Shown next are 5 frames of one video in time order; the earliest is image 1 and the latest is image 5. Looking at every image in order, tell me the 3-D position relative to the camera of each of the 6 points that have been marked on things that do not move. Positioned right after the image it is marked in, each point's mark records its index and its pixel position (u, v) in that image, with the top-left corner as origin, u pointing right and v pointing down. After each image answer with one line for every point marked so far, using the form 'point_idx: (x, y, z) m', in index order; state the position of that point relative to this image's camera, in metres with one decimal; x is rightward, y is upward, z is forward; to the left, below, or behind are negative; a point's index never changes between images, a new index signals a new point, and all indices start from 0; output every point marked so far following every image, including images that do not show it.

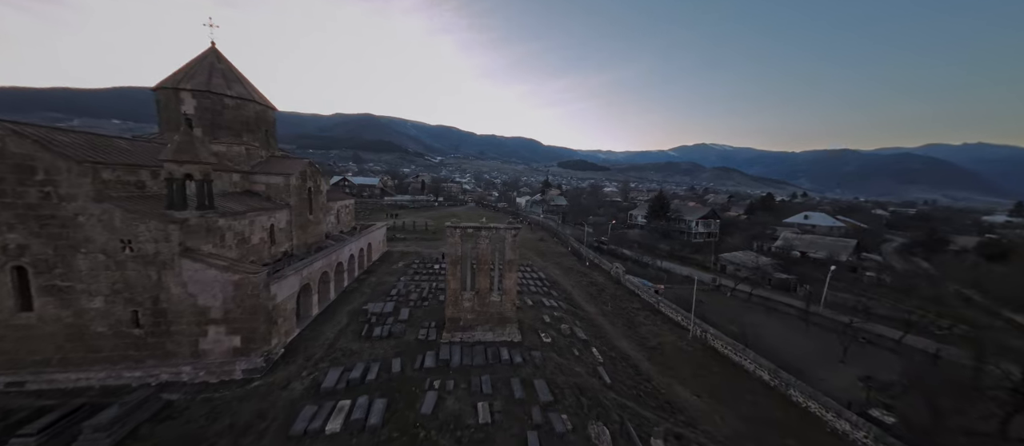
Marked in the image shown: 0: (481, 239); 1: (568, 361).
0: (-1.7, -0.9, +16.6) m
1: (+3.0, -7.4, +15.9) m
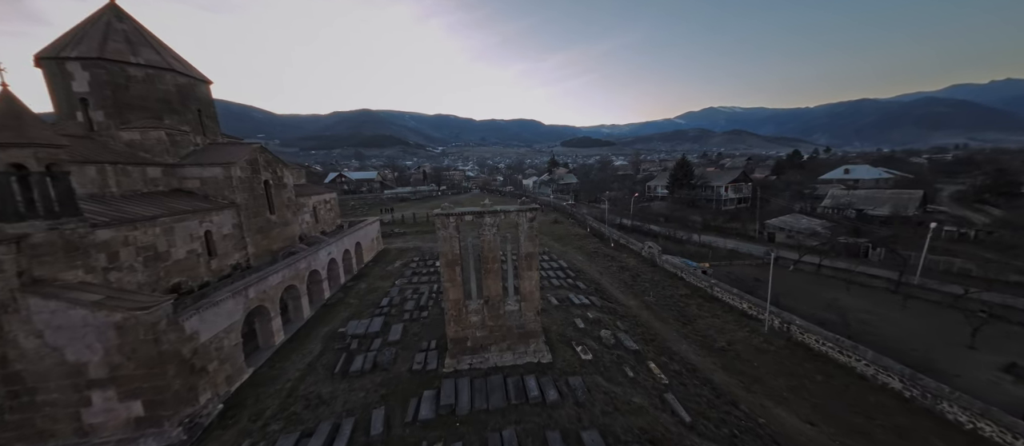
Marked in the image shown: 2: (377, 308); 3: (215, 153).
0: (-1.1, -0.1, +11.8) m
1: (+4.2, -6.2, +11.3) m
2: (-7.6, -4.8, +16.8) m
3: (-16.0, +3.8, +16.0) m
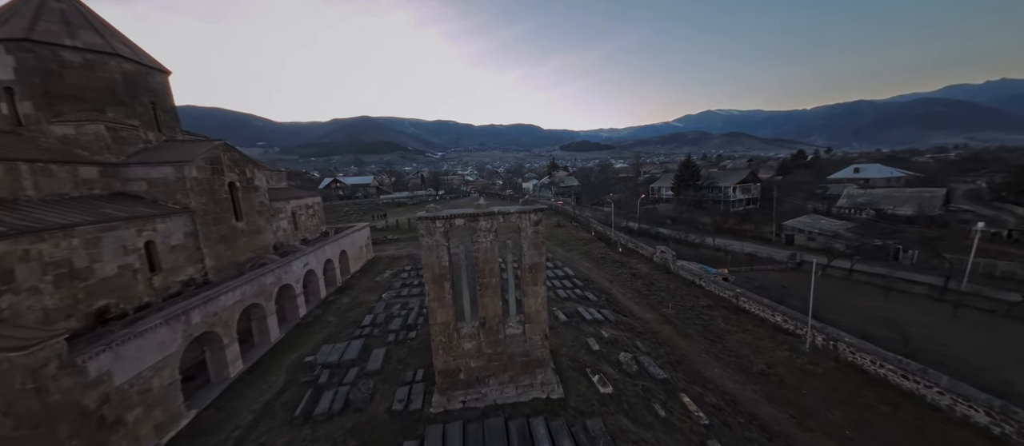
0: (-1.0, -0.3, +9.6) m
1: (+4.3, -6.3, +9.0) m
2: (-7.5, -5.1, +14.5) m
3: (-16.0, +3.4, +13.9) m
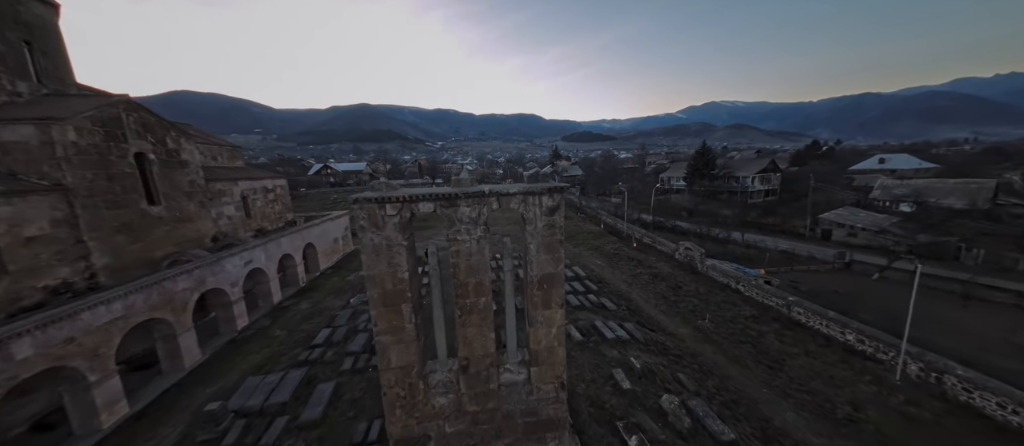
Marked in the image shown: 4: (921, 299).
0: (-1.0, 0.0, +6.0) m
1: (+4.3, -6.1, +5.5) m
2: (-7.6, -4.6, +11.0) m
3: (-15.9, +3.9, +10.1) m
4: (+22.5, -4.1, +16.4) m
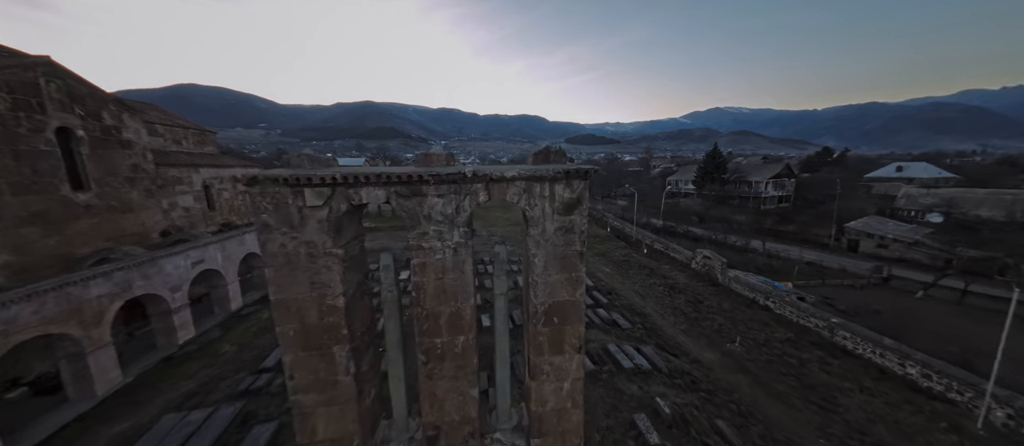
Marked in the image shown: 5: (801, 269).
0: (-1.1, 0.0, +3.9) m
1: (+4.0, -6.2, +3.4) m
2: (-7.7, -4.4, +9.0) m
3: (-15.9, +4.3, +8.1) m
4: (+22.4, -4.7, +14.3) m
5: (+19.2, -3.0, +19.8) m
